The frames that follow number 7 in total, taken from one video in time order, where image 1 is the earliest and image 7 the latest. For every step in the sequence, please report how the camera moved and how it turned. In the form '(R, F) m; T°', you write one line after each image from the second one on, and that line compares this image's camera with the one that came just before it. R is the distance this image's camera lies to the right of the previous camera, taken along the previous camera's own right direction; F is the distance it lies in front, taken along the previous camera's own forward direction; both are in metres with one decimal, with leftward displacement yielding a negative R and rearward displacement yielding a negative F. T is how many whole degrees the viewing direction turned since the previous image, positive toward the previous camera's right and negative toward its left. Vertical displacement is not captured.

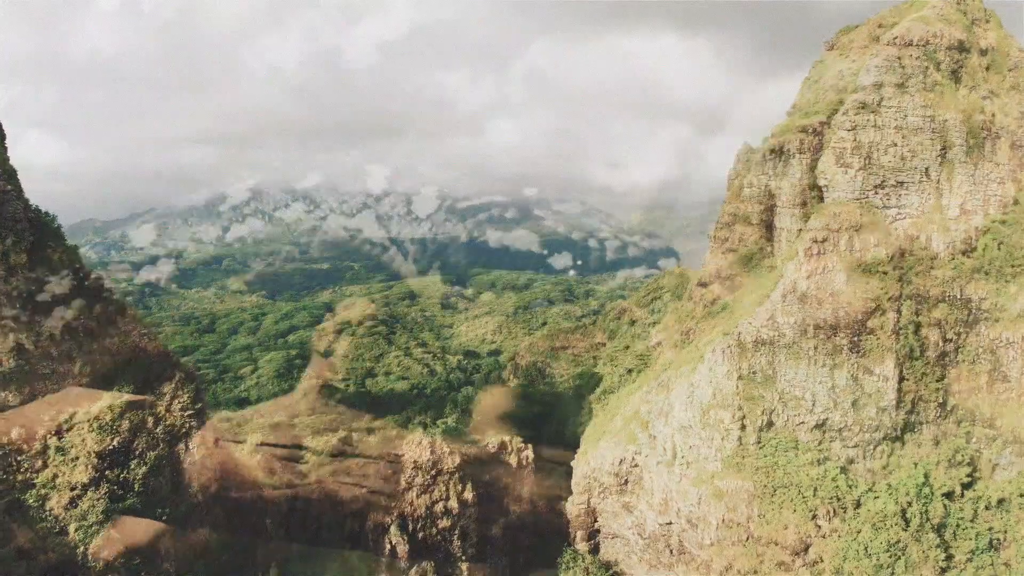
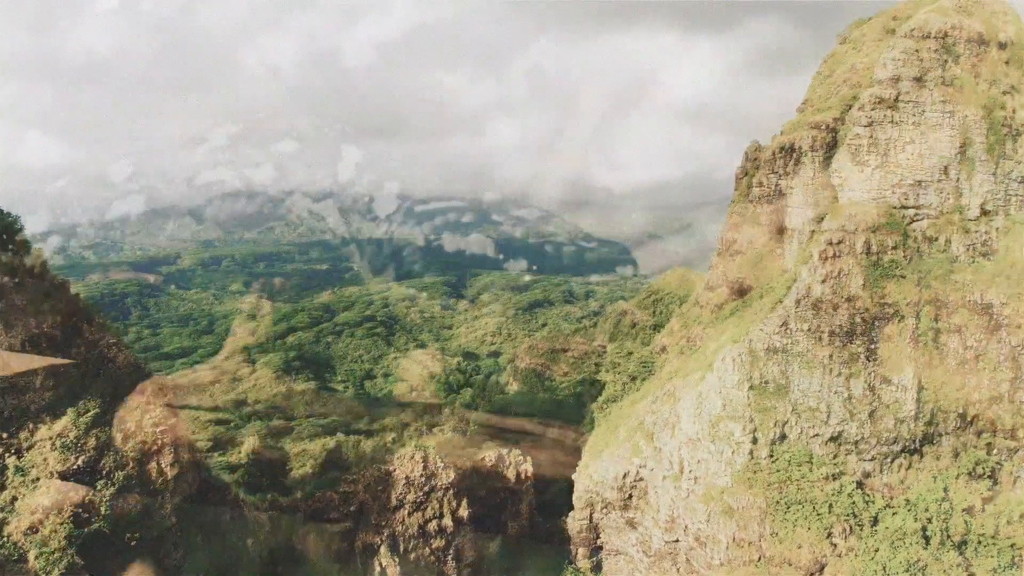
(+0.1, +1.2) m; 0°
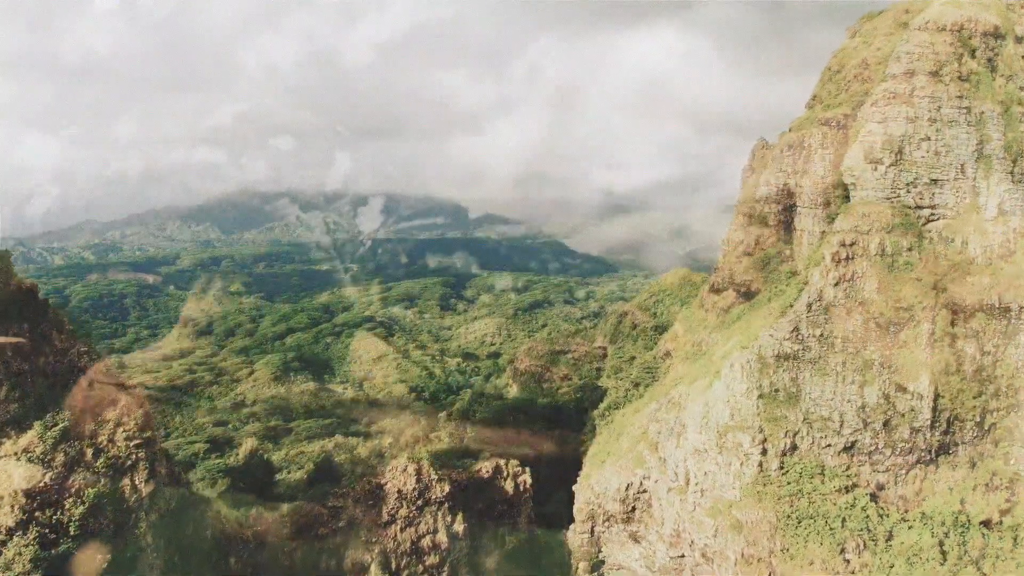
(+0.1, +0.9) m; 0°
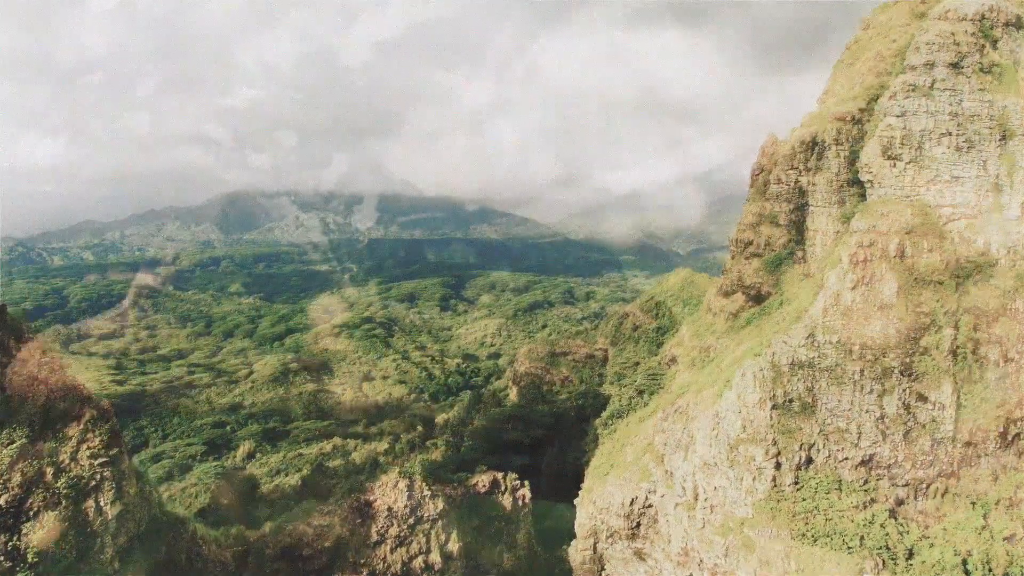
(+0.1, +1.1) m; 0°
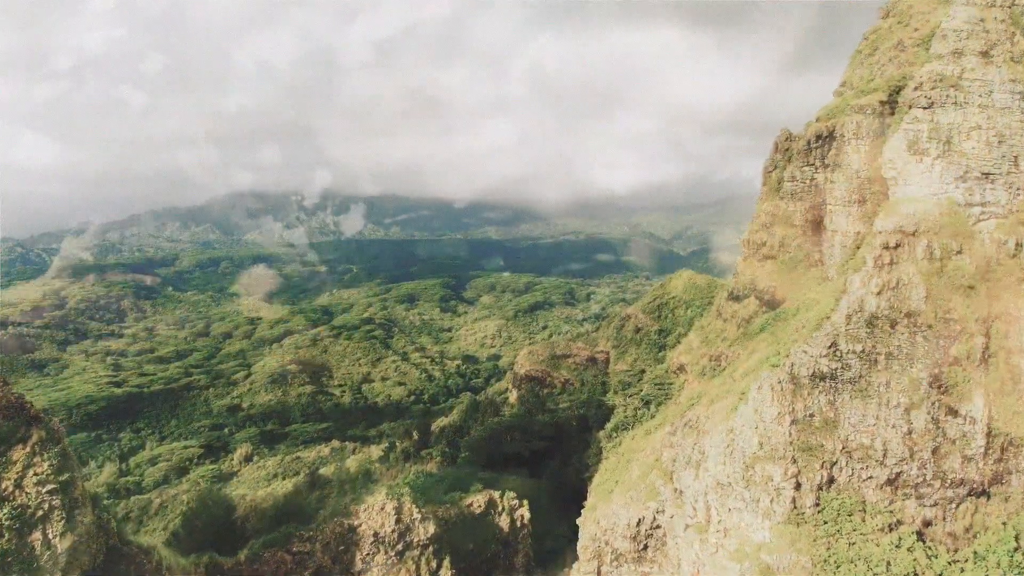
(+0.1, +1.4) m; 0°
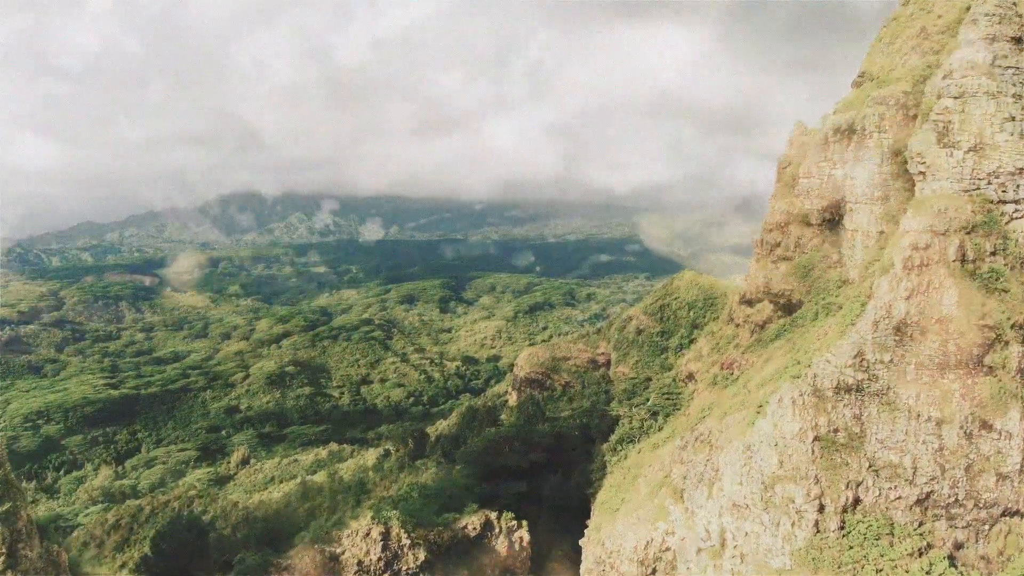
(+0.1, +1.3) m; 0°
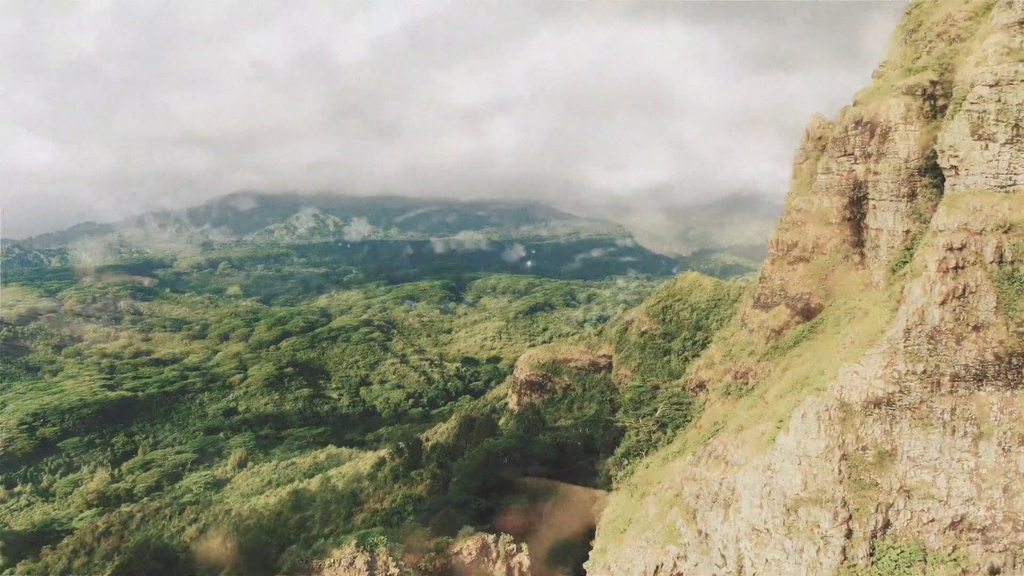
(0.0, +1.3) m; 0°
